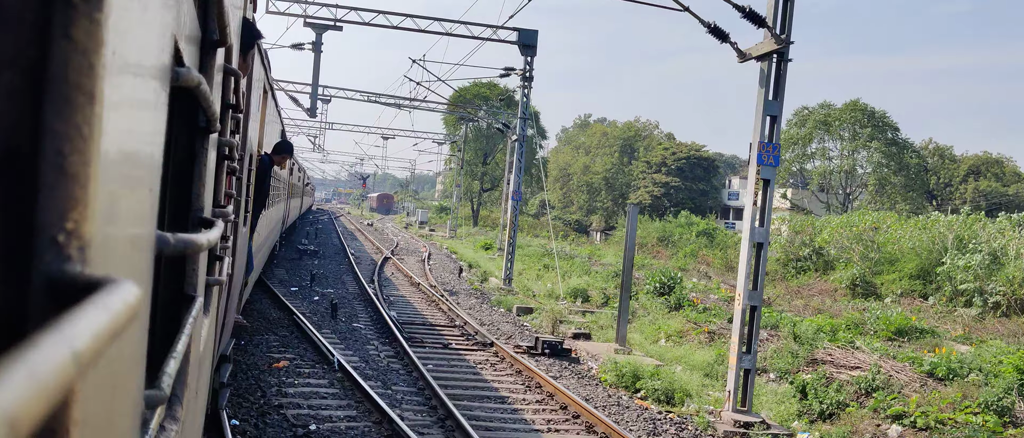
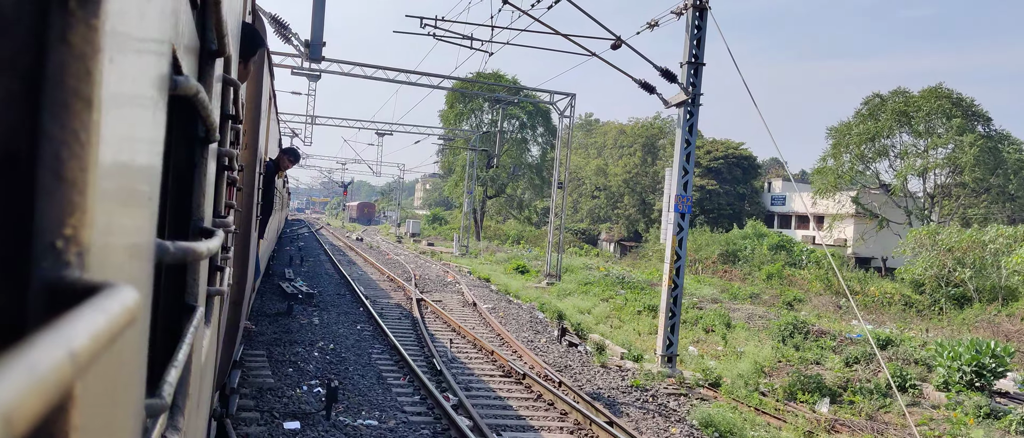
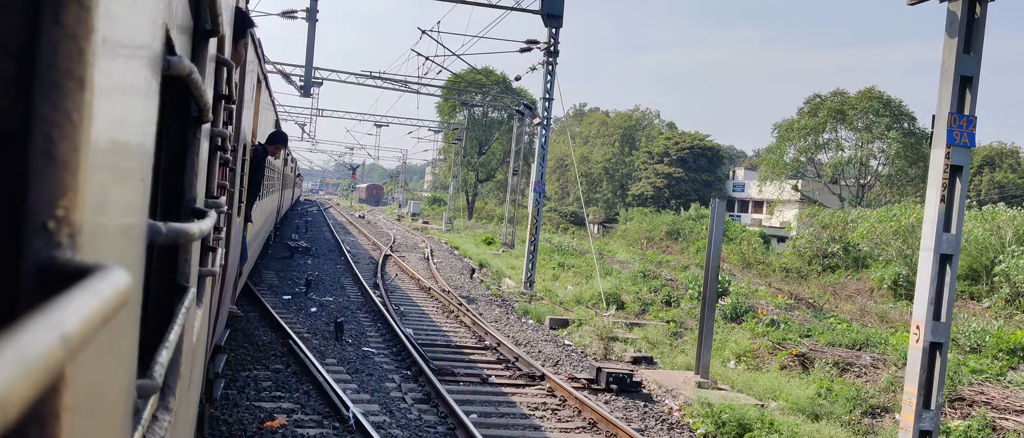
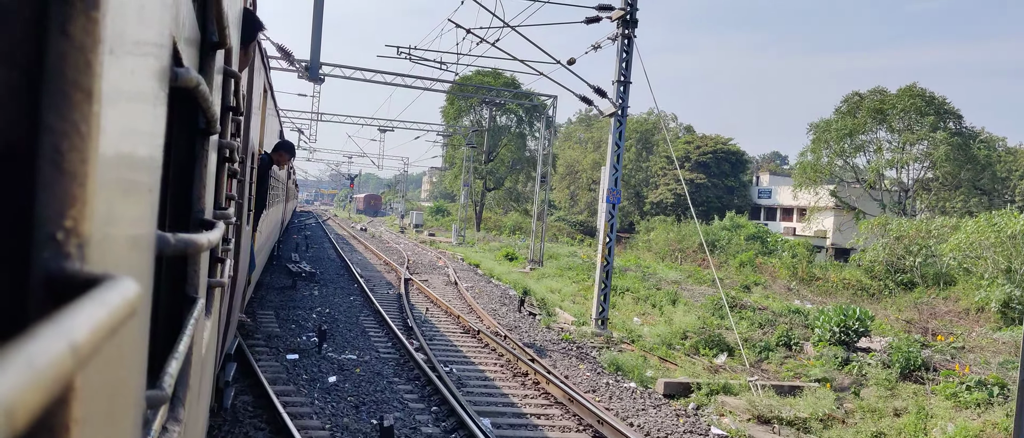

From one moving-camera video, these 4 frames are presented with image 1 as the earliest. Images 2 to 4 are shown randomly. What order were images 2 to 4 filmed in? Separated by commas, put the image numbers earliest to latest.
3, 4, 2
